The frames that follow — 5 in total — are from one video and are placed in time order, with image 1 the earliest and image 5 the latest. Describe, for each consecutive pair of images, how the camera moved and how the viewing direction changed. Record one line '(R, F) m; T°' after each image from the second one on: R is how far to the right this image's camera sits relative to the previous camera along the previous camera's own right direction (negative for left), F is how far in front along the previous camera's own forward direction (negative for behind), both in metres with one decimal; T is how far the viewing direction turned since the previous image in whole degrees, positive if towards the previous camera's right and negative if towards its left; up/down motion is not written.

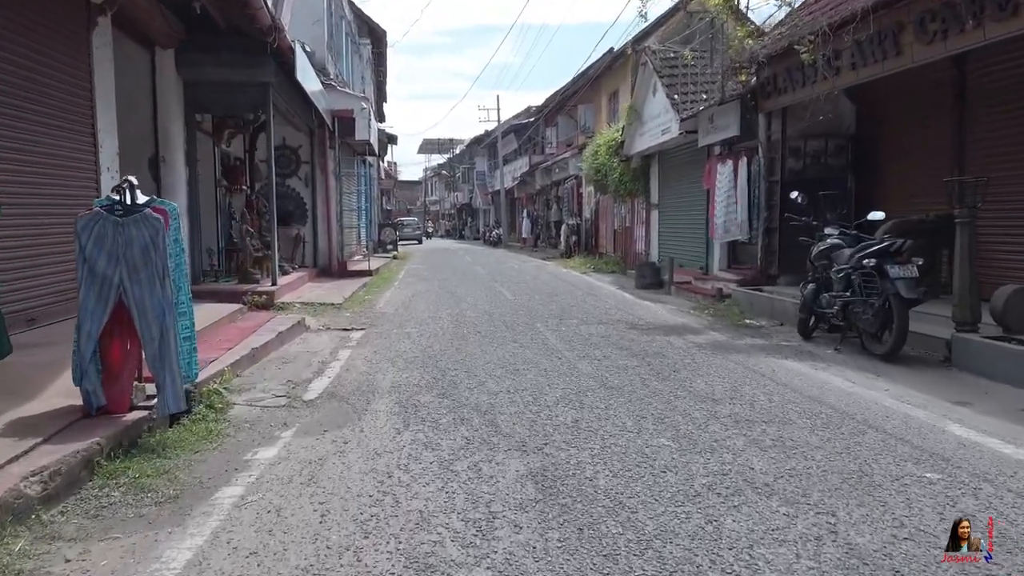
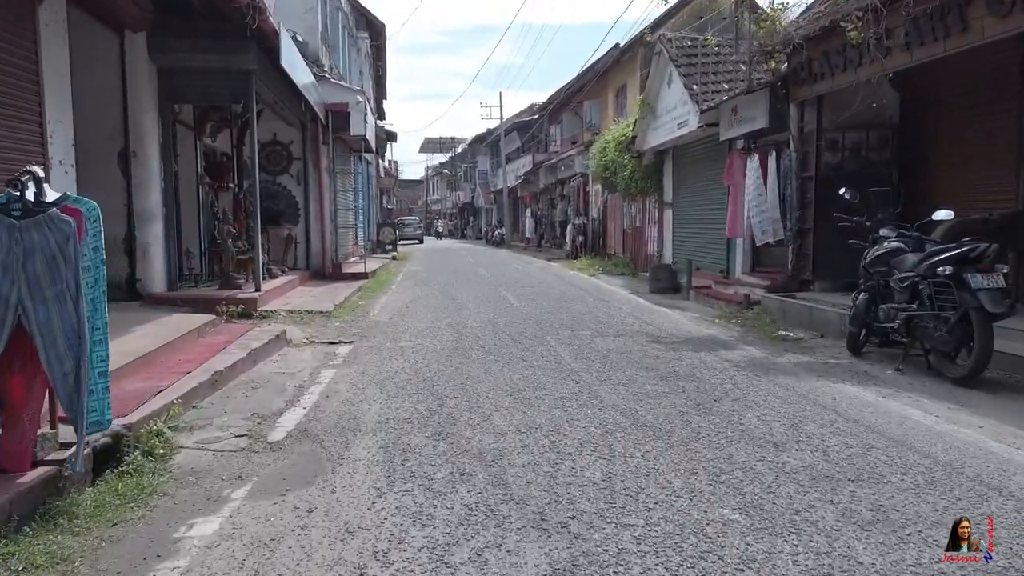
(-0.1, +1.1) m; 0°
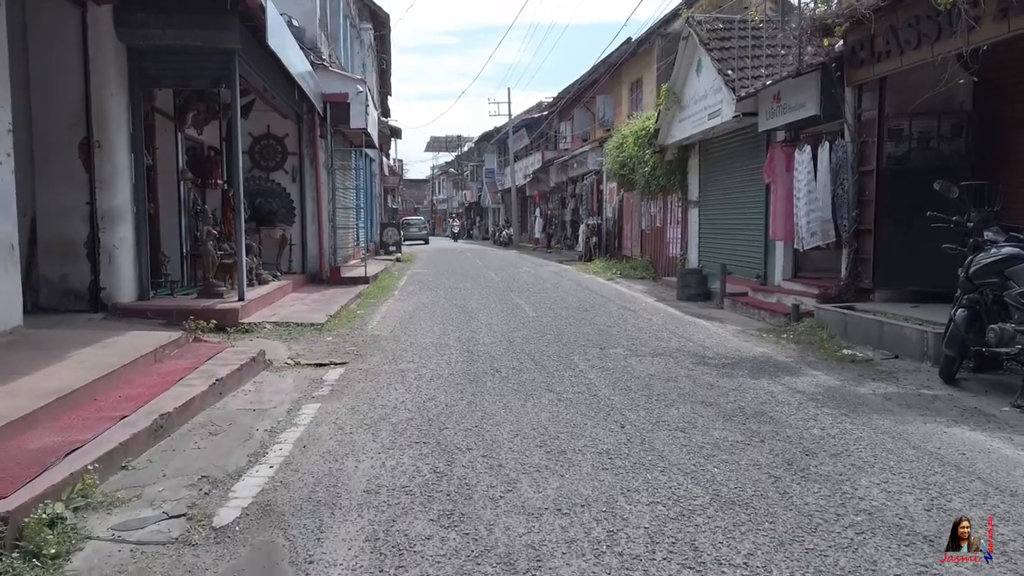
(-0.2, +1.3) m; 0°
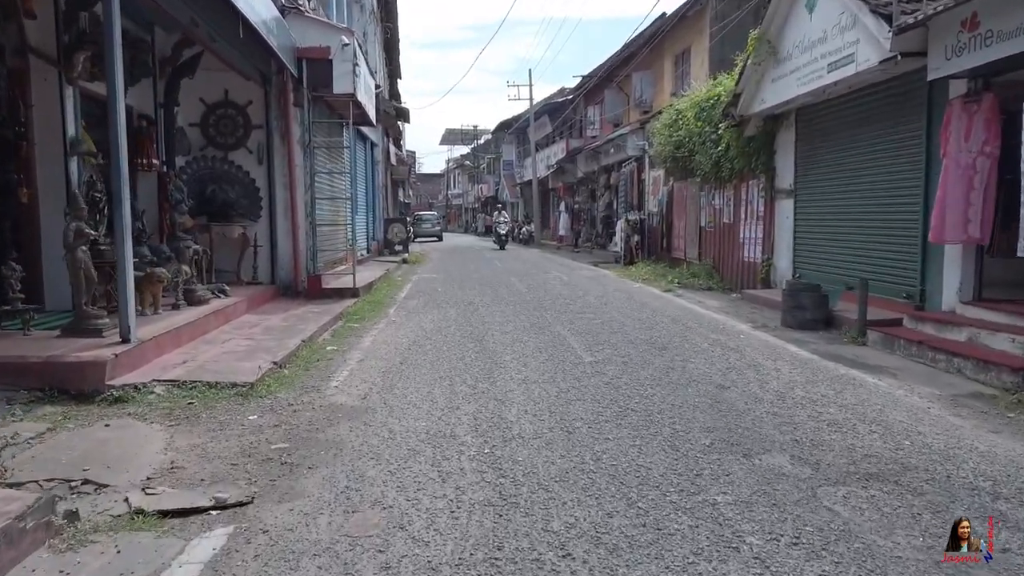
(-0.3, +3.8) m; -1°
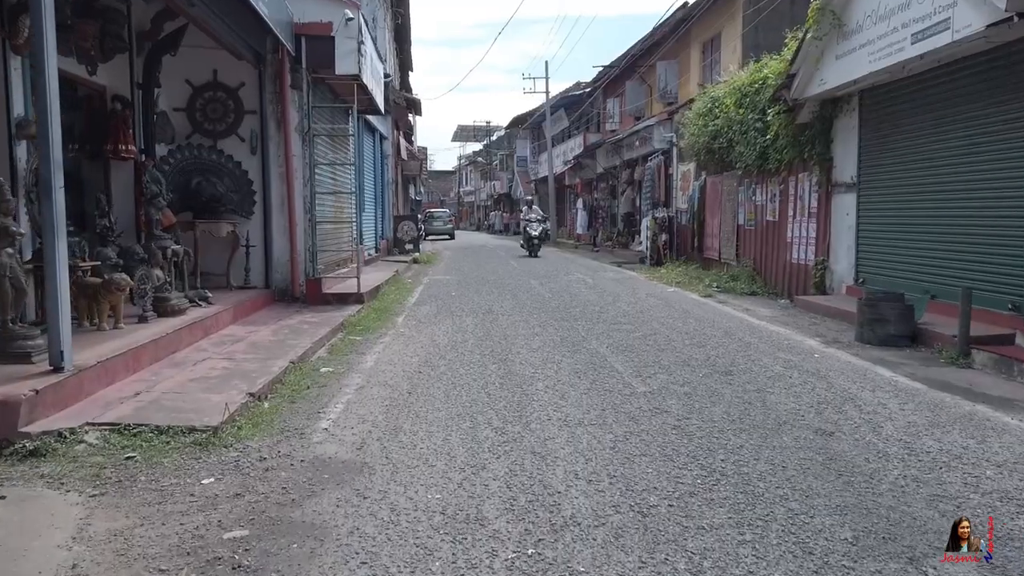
(-0.2, +1.4) m; -1°
